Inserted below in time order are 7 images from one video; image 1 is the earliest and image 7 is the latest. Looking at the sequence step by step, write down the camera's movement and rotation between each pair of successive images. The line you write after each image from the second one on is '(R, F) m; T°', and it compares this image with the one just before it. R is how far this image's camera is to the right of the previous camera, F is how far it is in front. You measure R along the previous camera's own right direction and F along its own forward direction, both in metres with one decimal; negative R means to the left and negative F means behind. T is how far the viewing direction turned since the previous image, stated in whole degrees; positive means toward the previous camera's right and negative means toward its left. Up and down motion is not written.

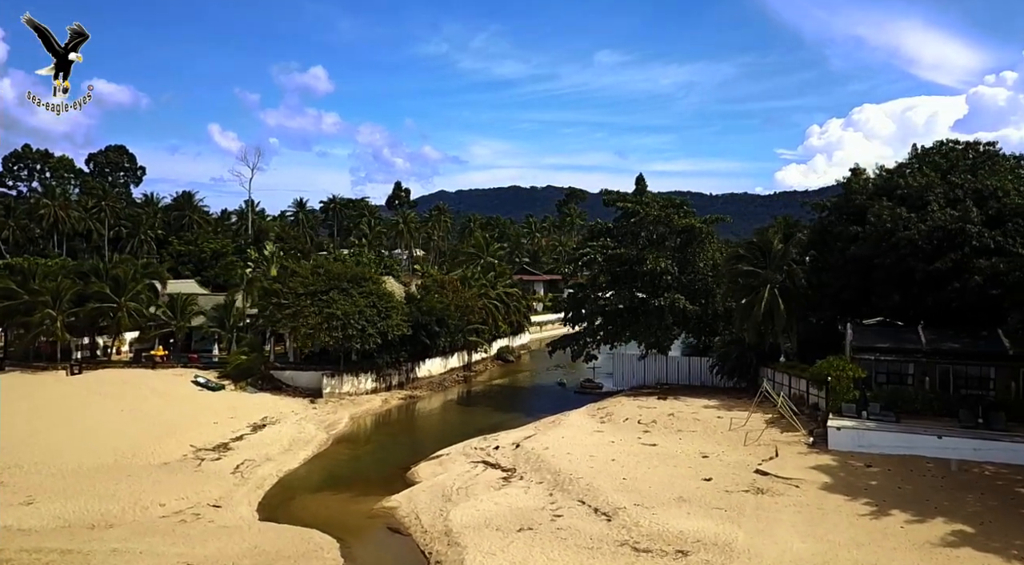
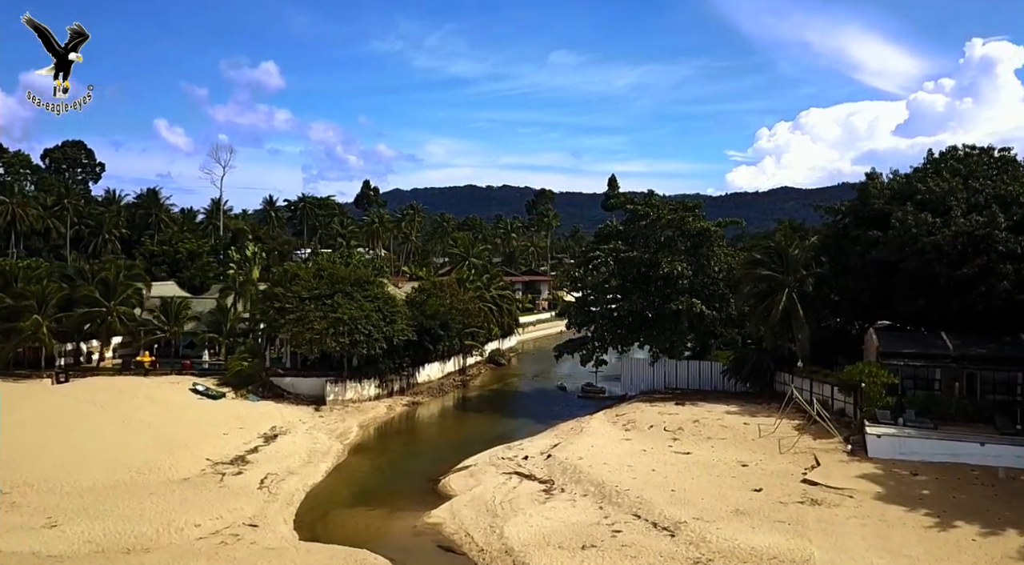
(-2.6, +0.9) m; +3°
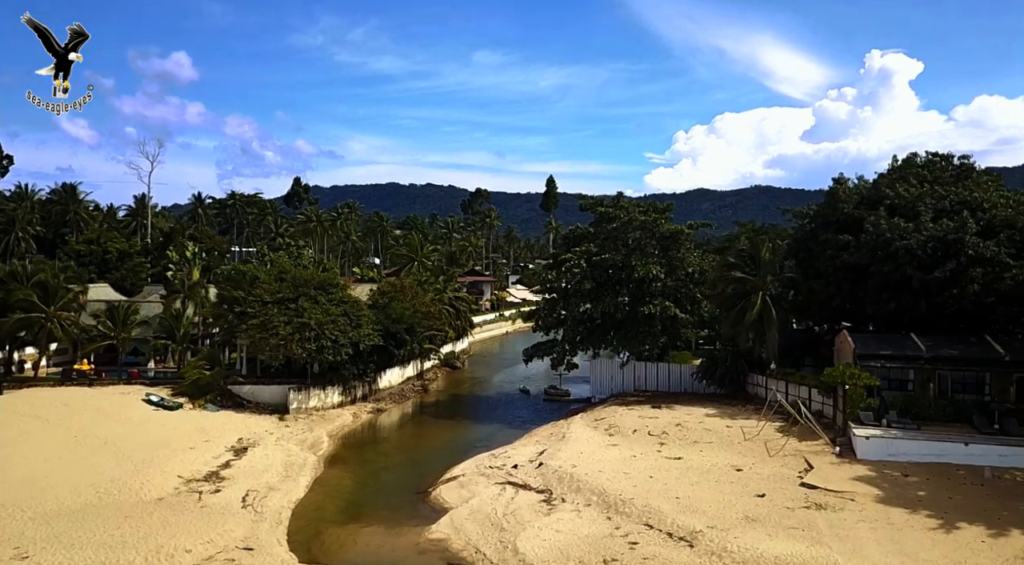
(-2.3, +0.9) m; +5°
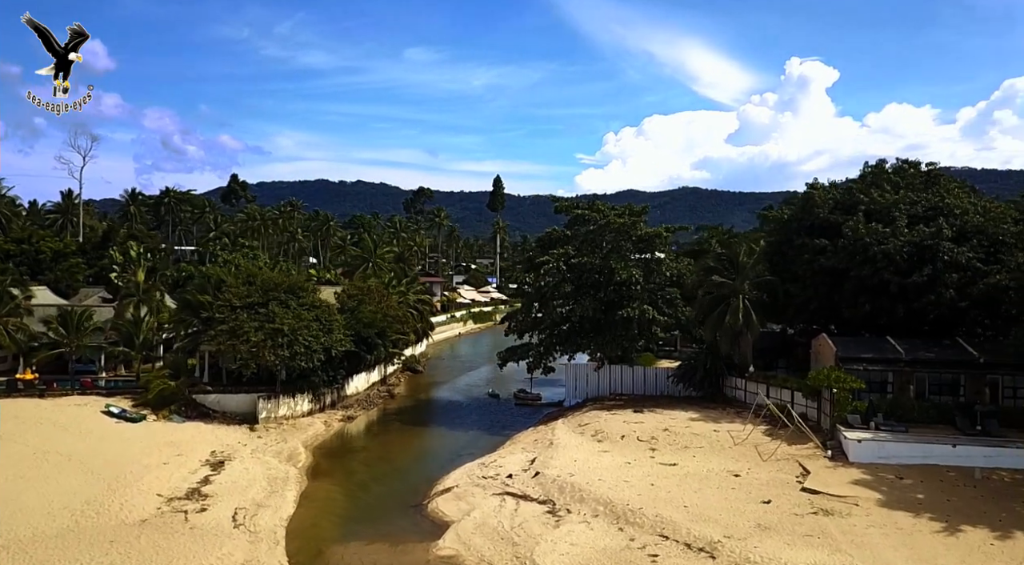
(-2.1, +0.7) m; +5°
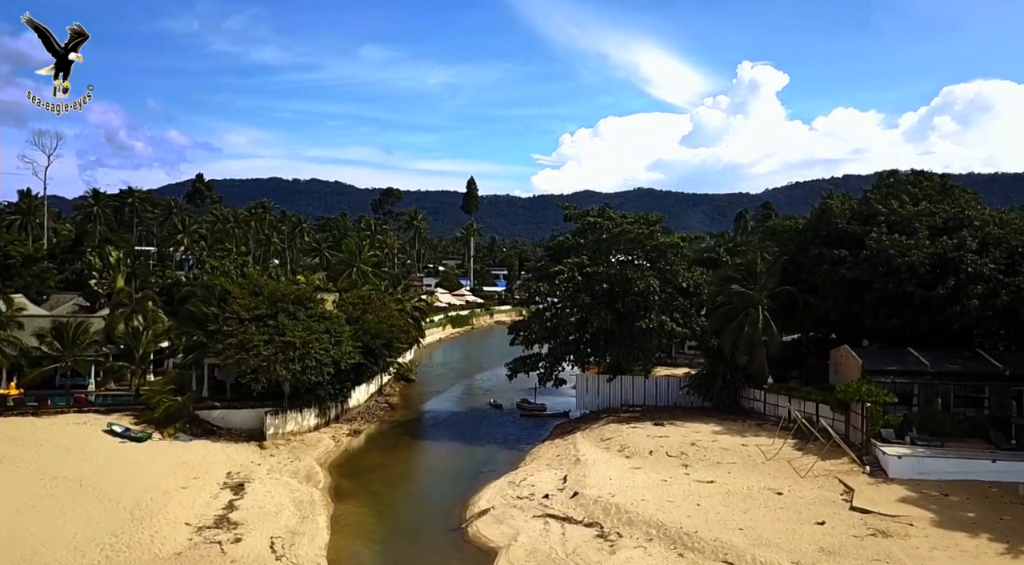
(-2.7, +0.9) m; +3°
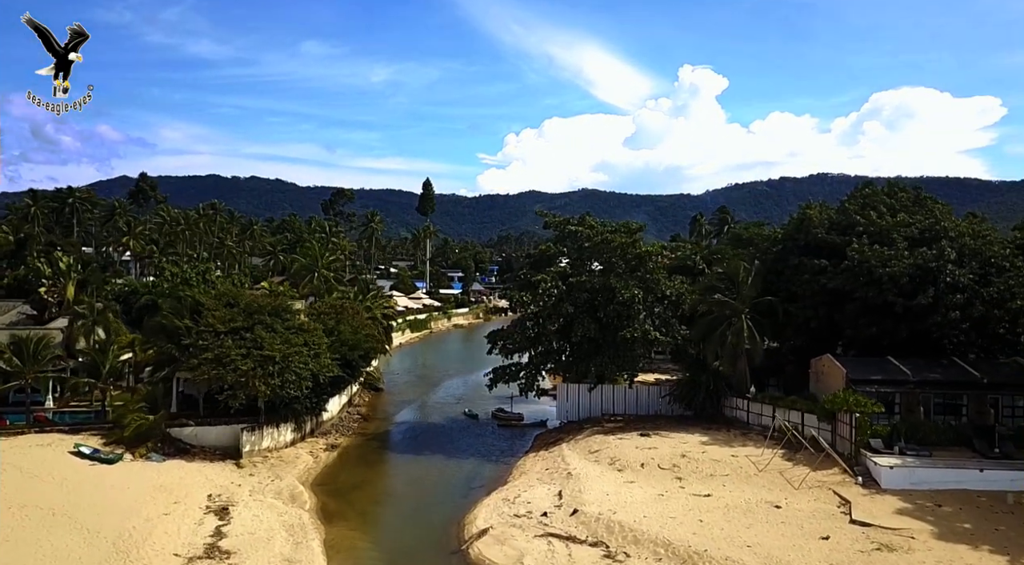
(-1.7, +0.6) m; +4°
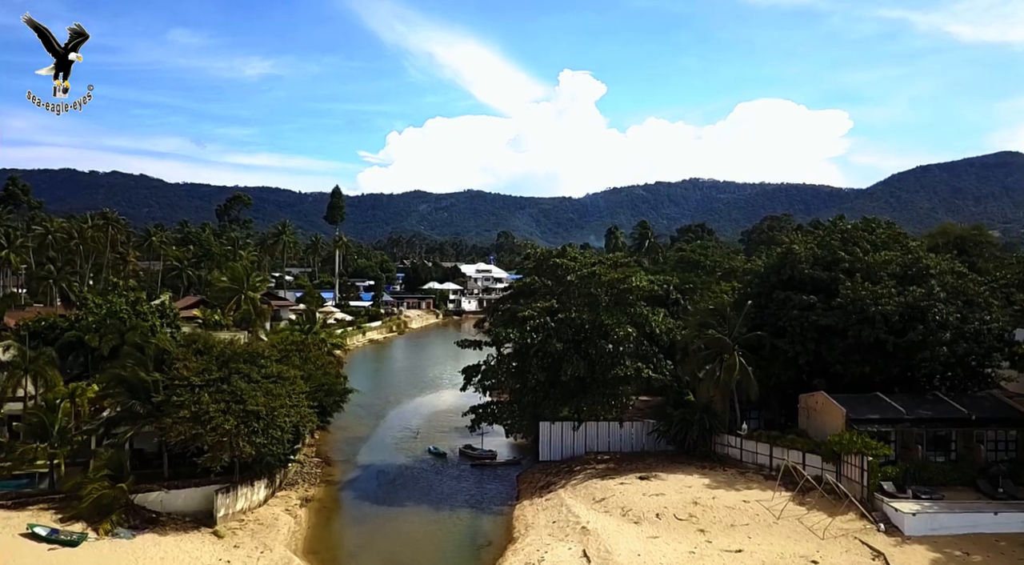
(-4.7, +2.1) m; +8°
